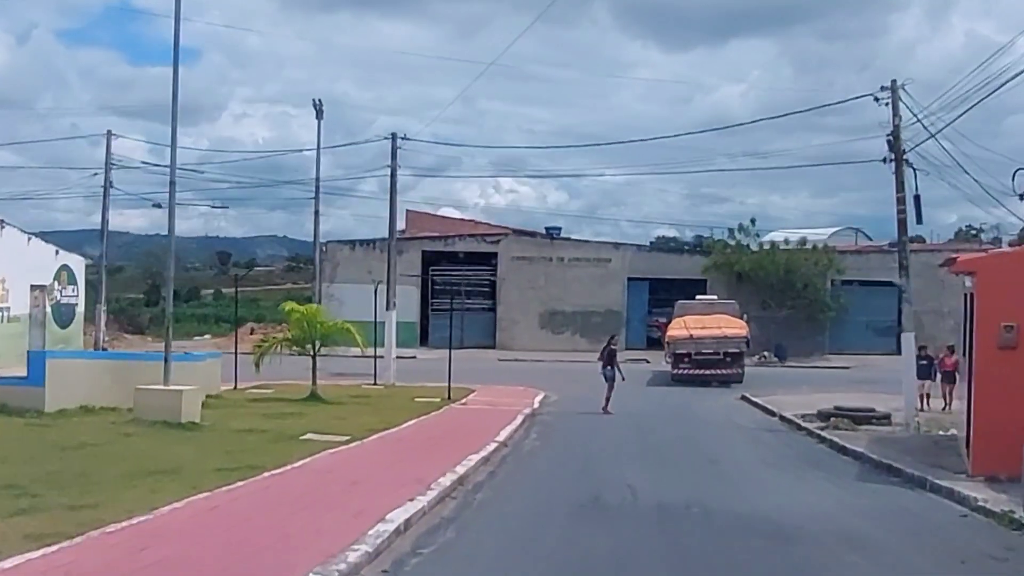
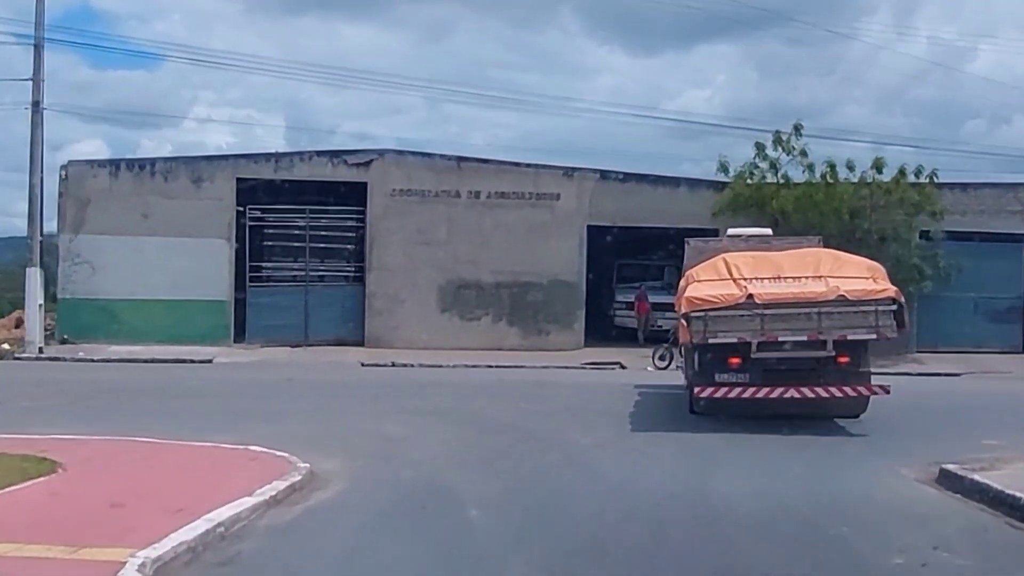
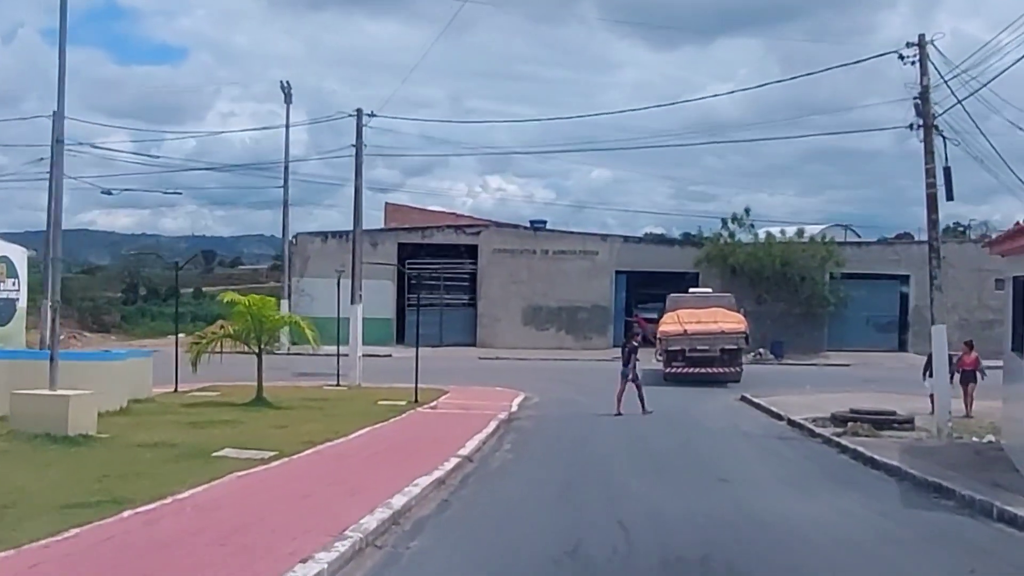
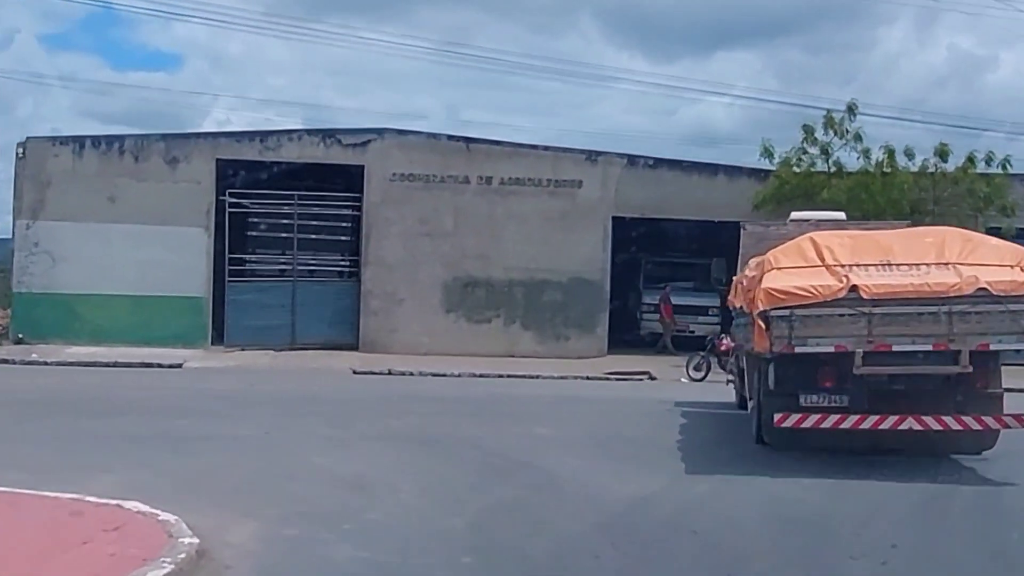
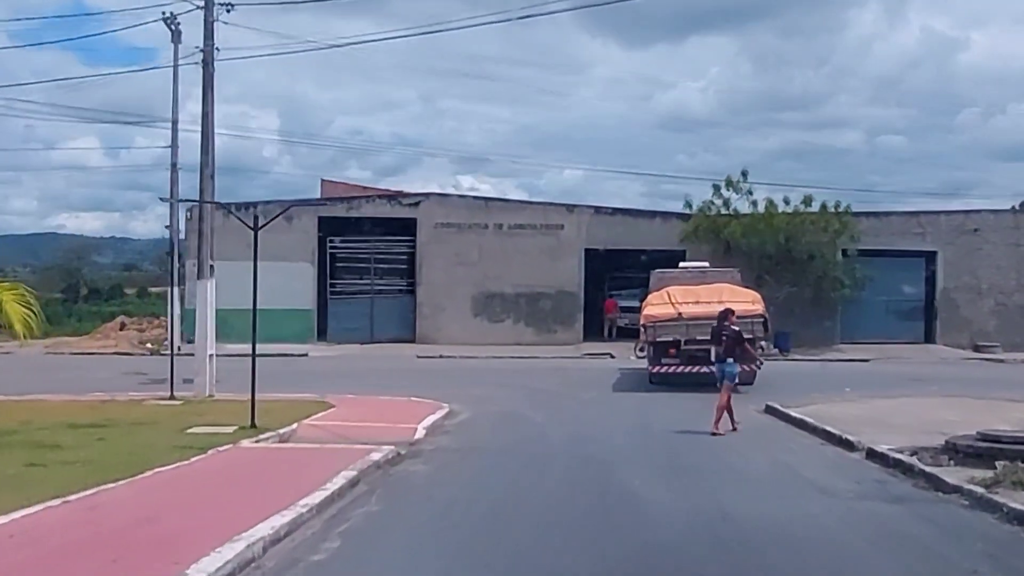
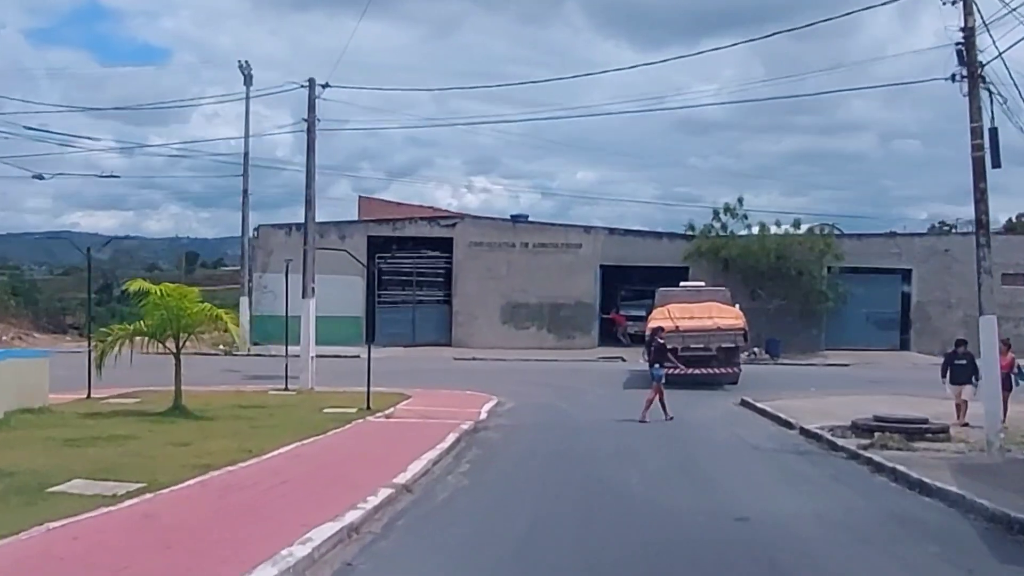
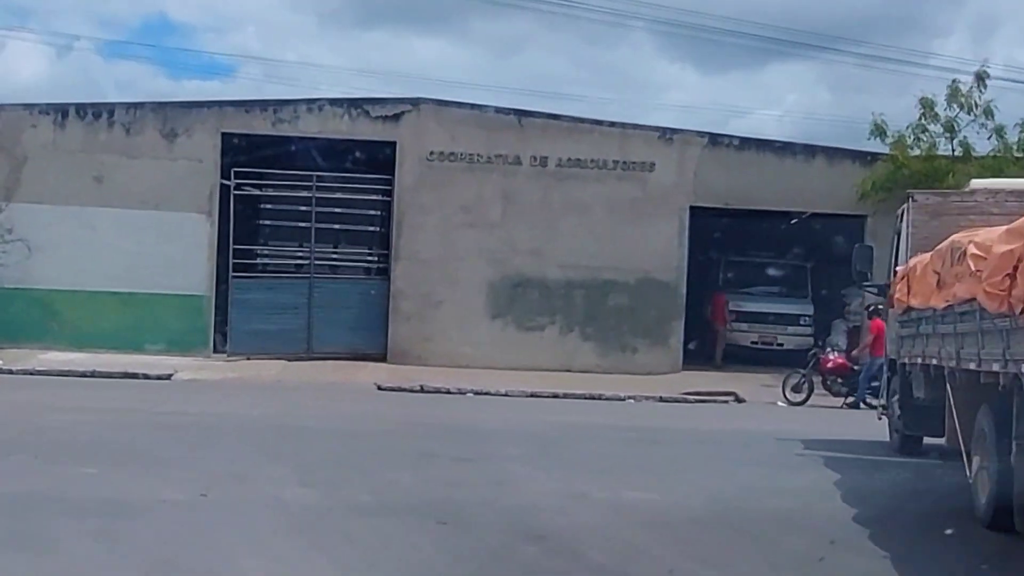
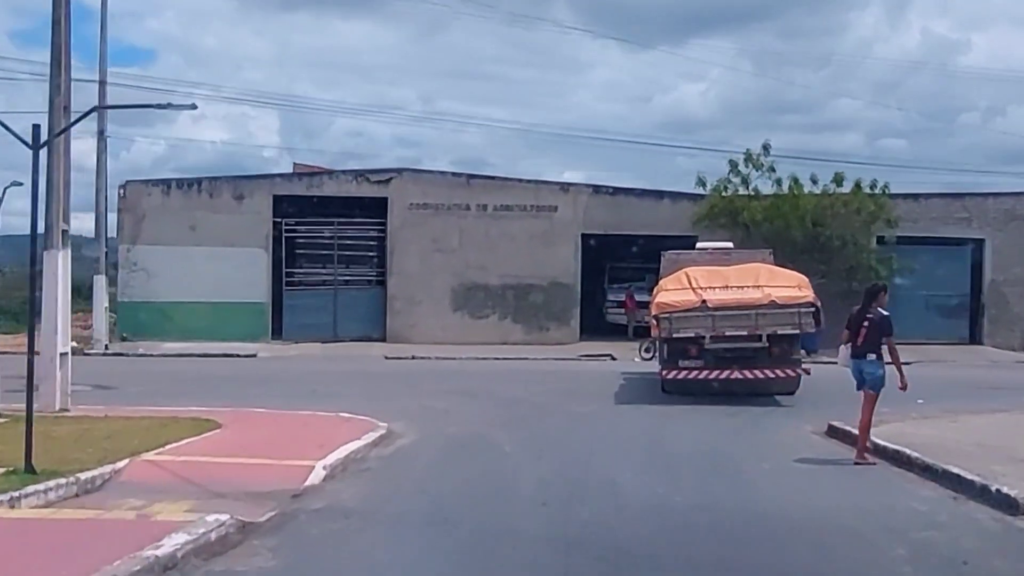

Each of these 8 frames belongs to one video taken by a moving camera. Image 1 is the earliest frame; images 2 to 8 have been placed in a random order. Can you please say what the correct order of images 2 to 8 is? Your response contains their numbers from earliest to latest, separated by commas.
3, 6, 5, 8, 2, 4, 7
